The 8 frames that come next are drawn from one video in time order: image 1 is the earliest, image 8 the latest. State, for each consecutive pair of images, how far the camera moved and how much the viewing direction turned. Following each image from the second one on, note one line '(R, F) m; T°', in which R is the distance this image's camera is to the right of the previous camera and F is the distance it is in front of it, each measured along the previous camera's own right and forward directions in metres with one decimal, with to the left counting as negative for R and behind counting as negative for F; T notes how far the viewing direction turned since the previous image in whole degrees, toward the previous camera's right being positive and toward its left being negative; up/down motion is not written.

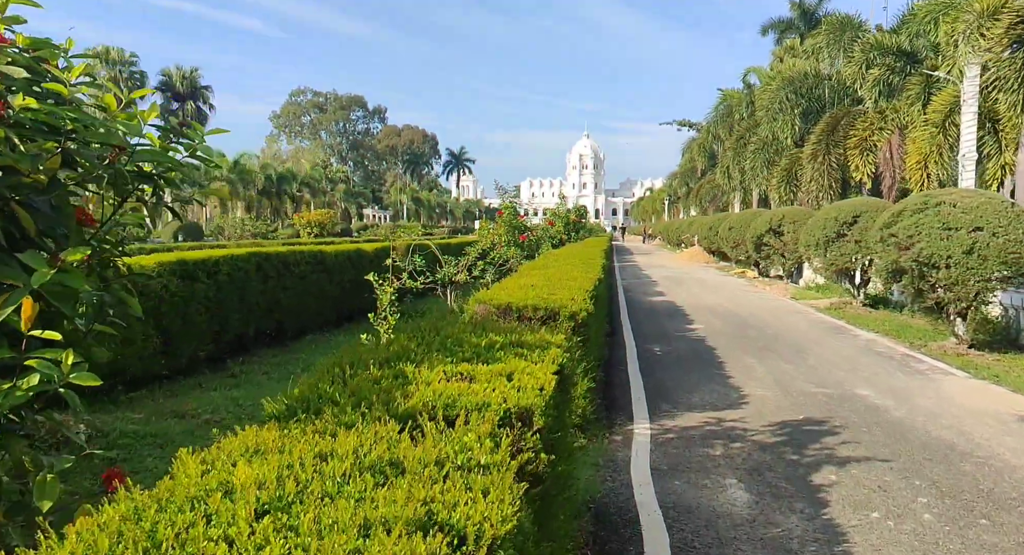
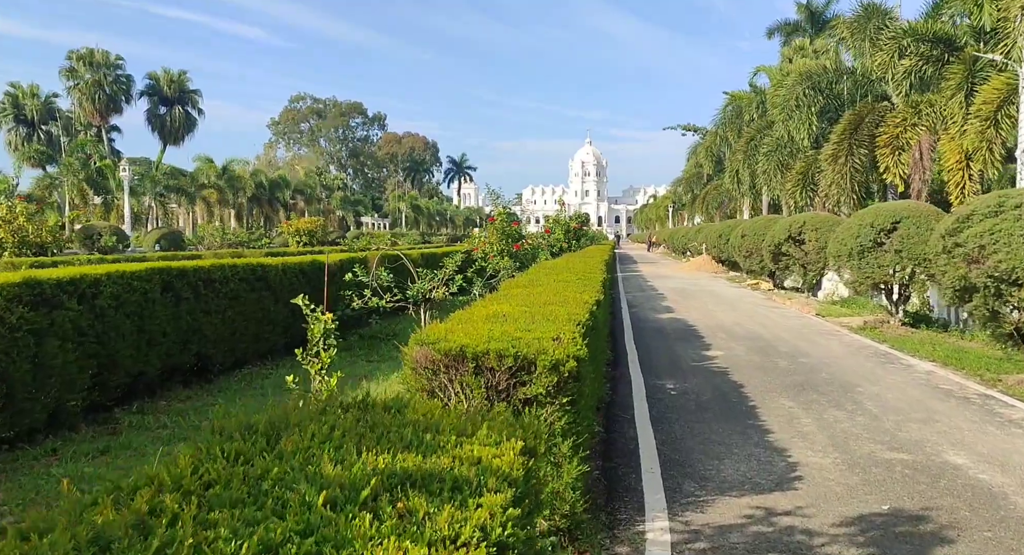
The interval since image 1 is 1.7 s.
(+0.2, +1.8) m; 0°
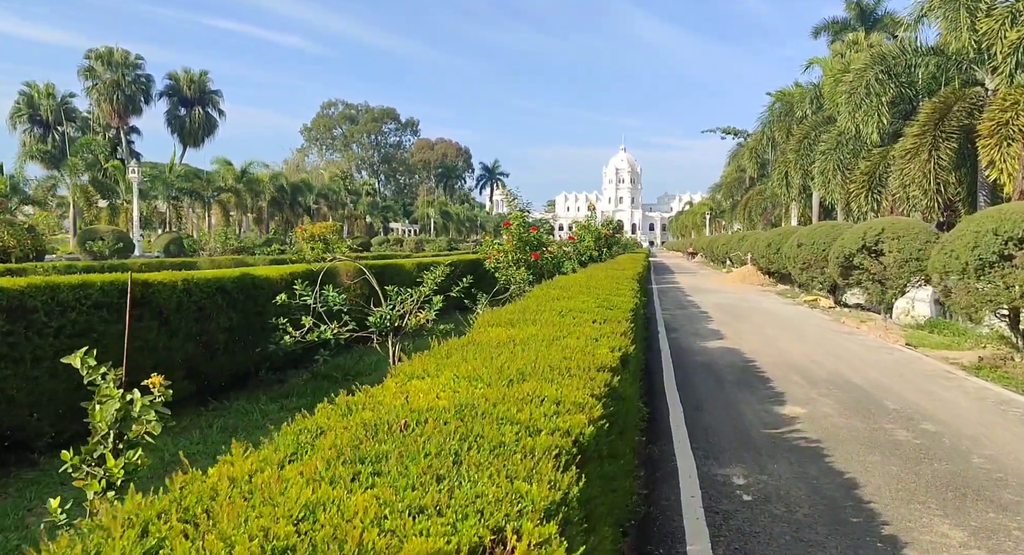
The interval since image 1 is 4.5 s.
(+0.3, +2.7) m; -2°
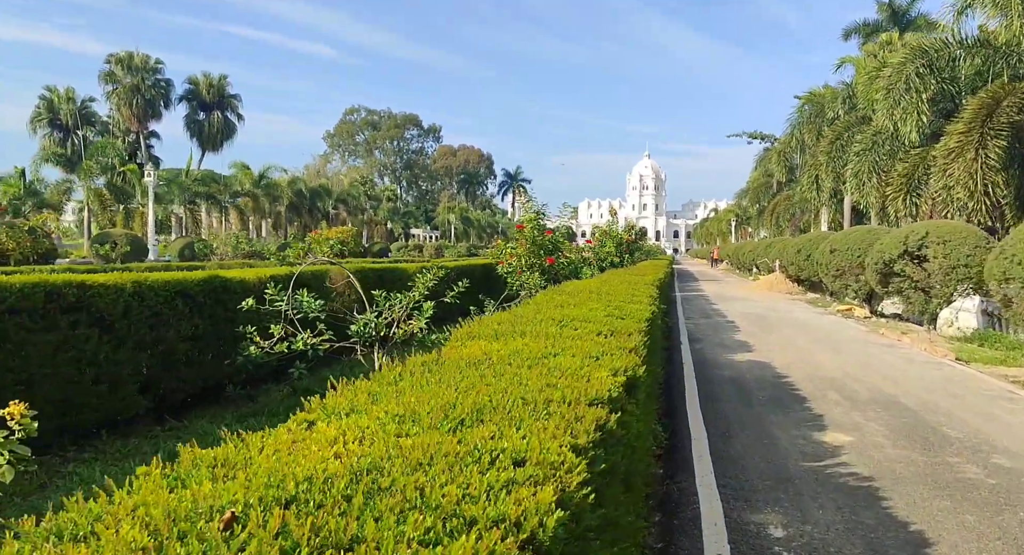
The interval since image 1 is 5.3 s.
(+0.2, +0.9) m; -2°
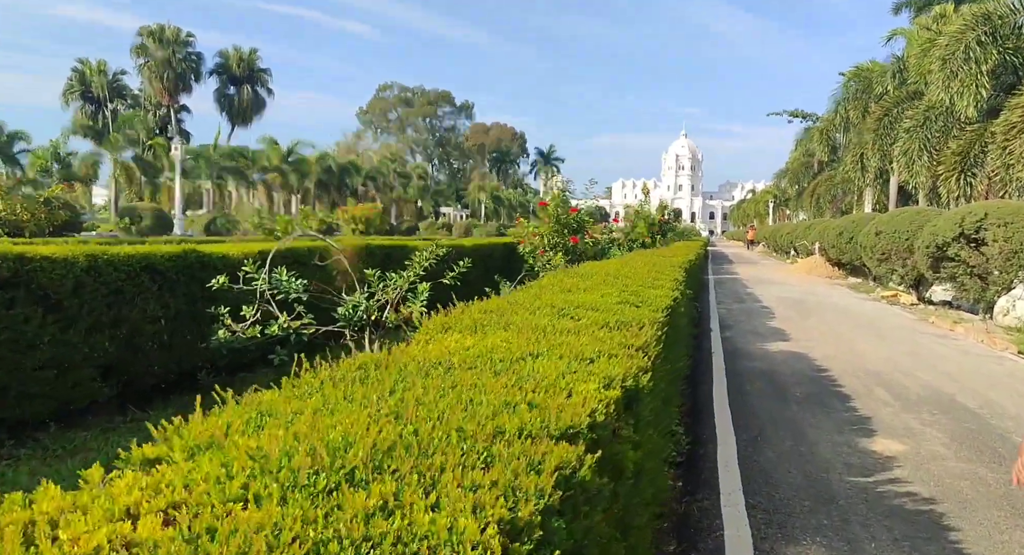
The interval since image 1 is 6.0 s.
(+0.2, +0.7) m; -2°
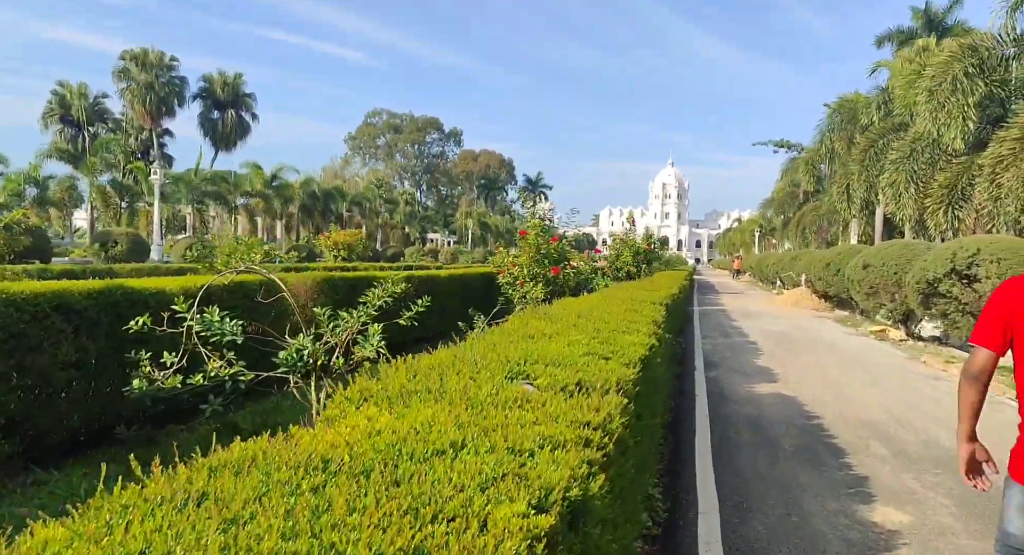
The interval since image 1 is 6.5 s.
(+0.2, +0.6) m; +1°
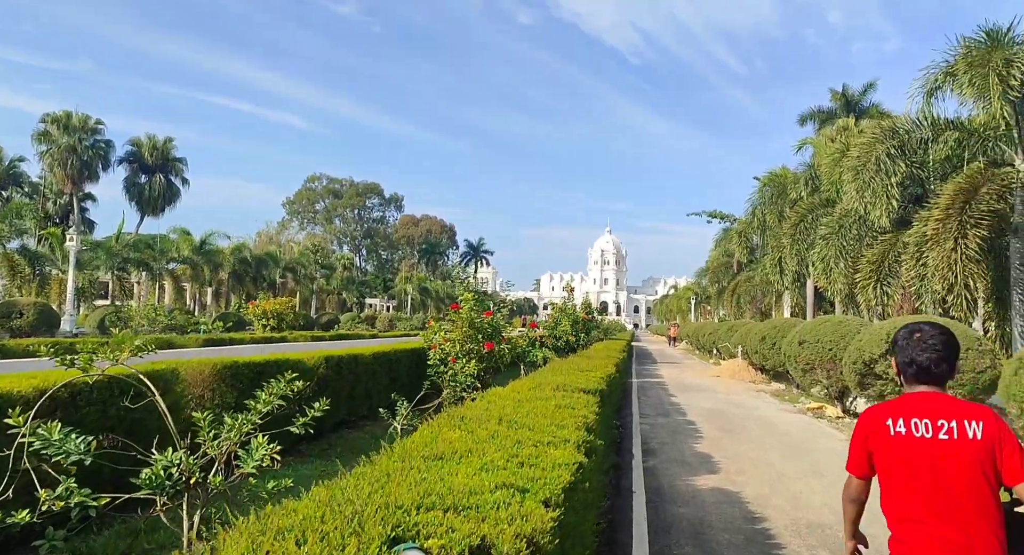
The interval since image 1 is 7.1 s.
(+0.2, +0.5) m; +4°
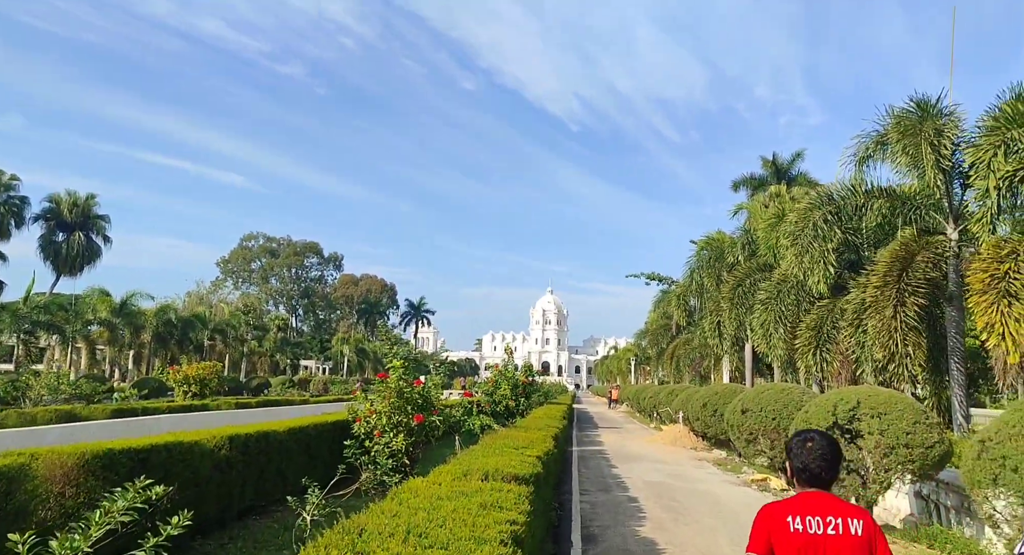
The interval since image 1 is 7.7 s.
(+0.2, +0.7) m; +4°
